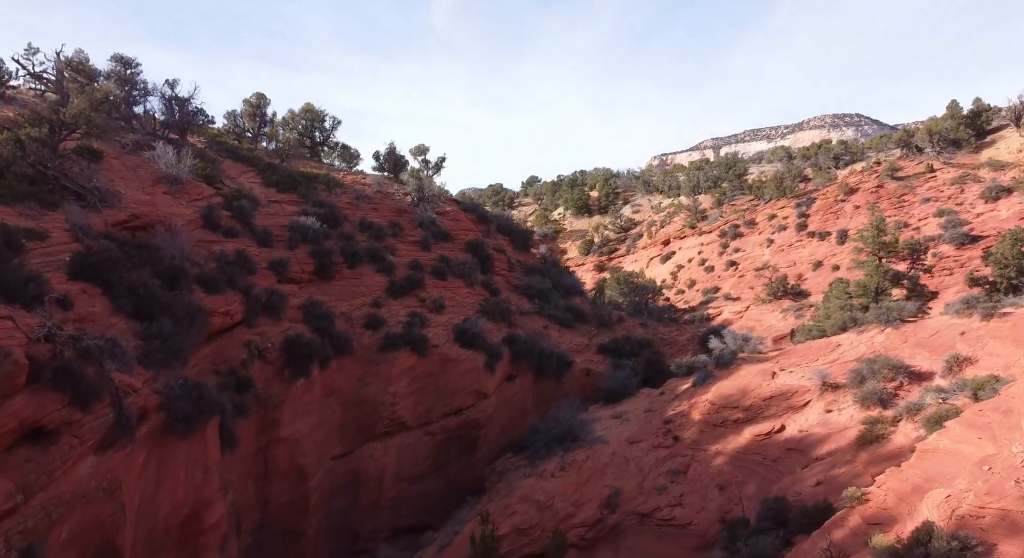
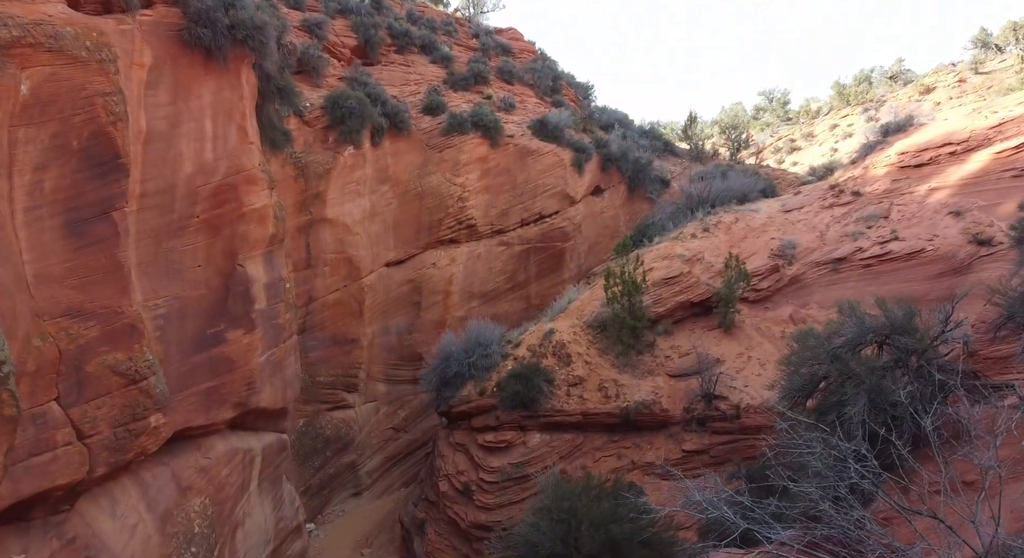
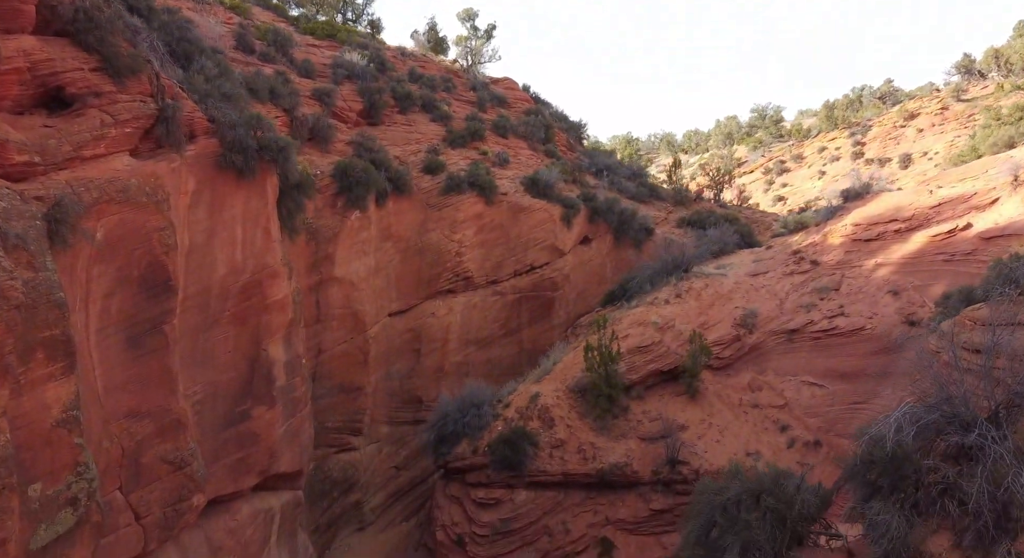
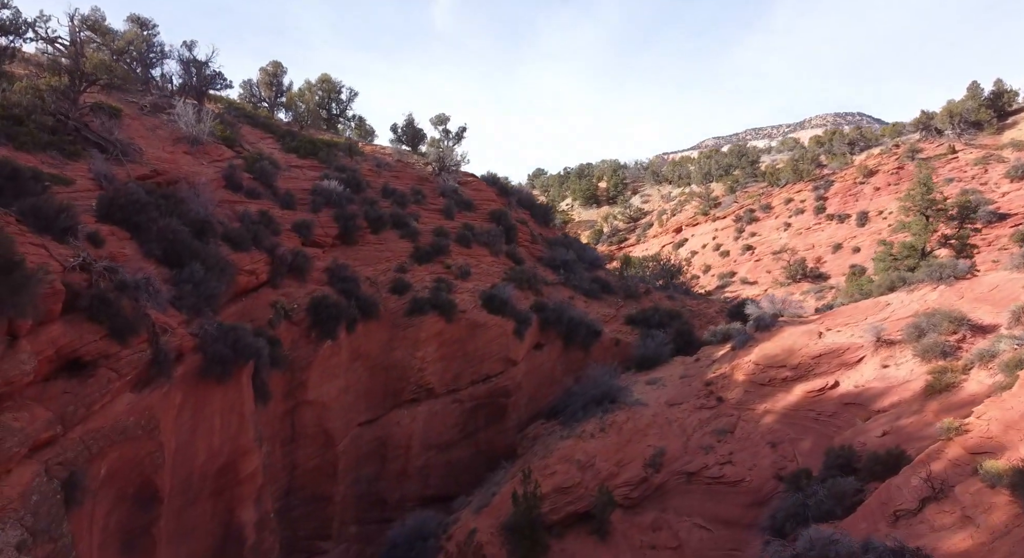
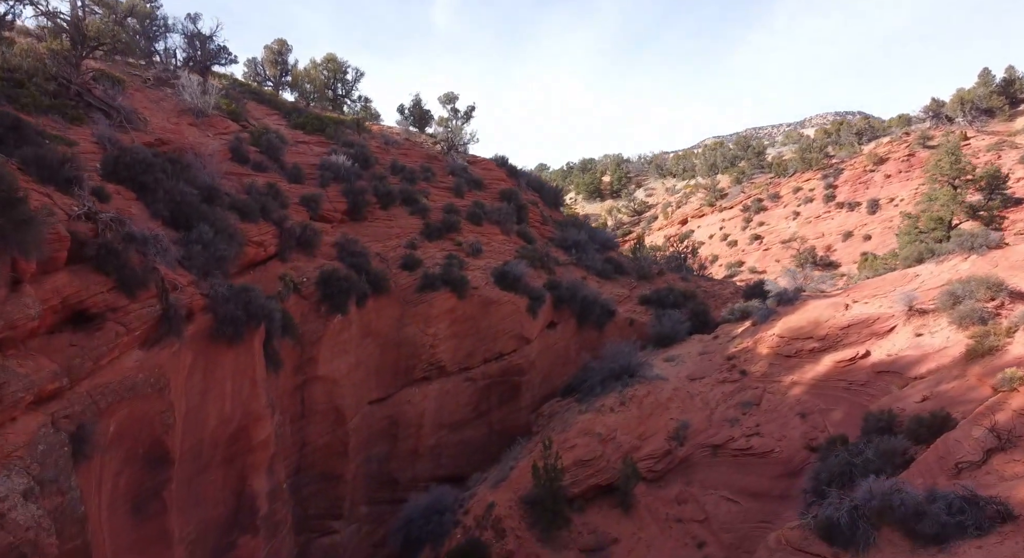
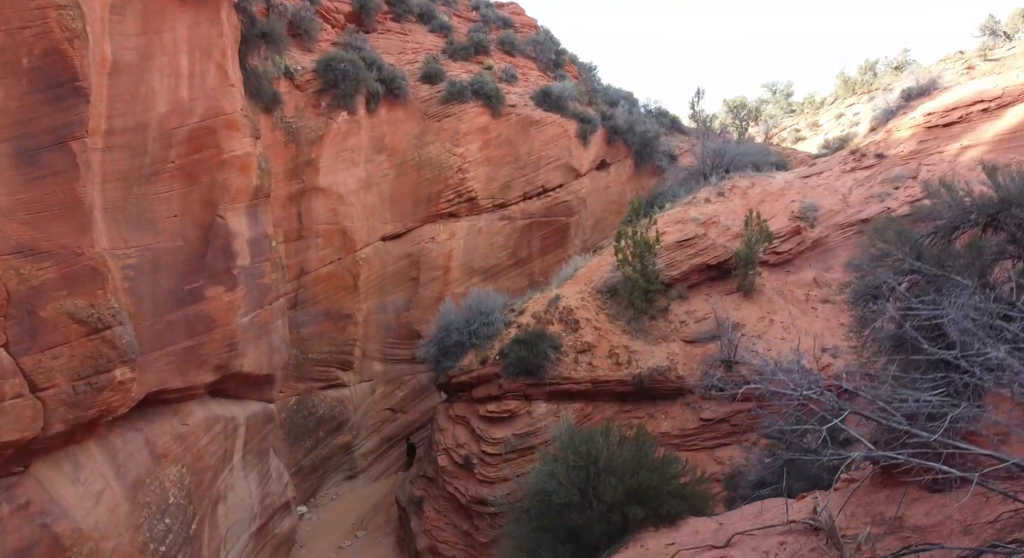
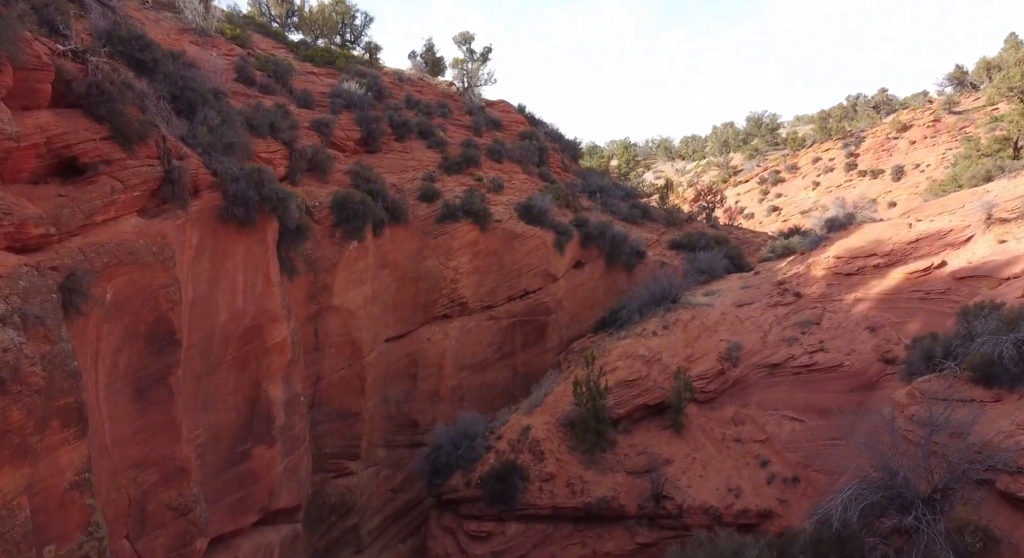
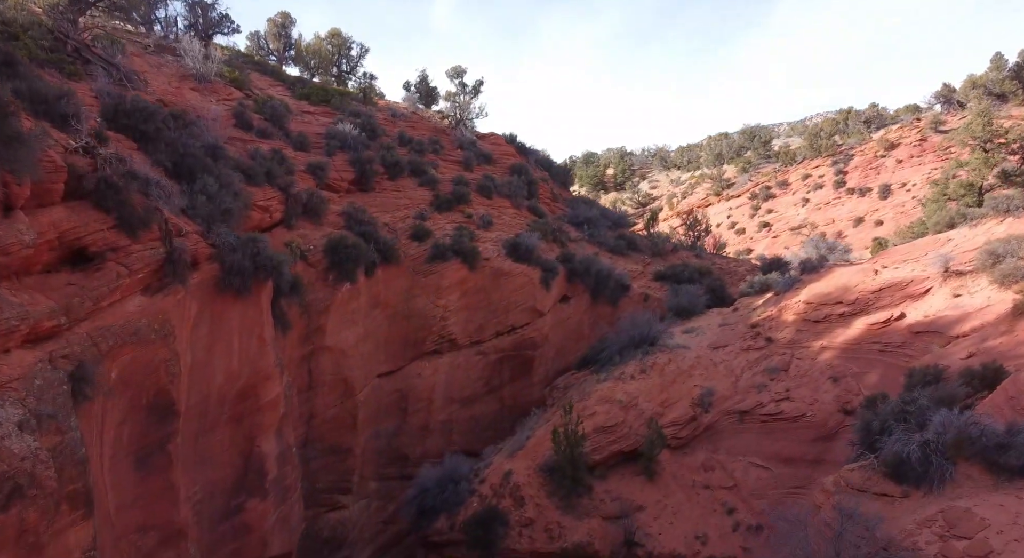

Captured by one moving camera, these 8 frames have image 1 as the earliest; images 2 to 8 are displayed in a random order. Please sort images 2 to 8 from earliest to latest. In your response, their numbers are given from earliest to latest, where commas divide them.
4, 5, 8, 7, 3, 2, 6
